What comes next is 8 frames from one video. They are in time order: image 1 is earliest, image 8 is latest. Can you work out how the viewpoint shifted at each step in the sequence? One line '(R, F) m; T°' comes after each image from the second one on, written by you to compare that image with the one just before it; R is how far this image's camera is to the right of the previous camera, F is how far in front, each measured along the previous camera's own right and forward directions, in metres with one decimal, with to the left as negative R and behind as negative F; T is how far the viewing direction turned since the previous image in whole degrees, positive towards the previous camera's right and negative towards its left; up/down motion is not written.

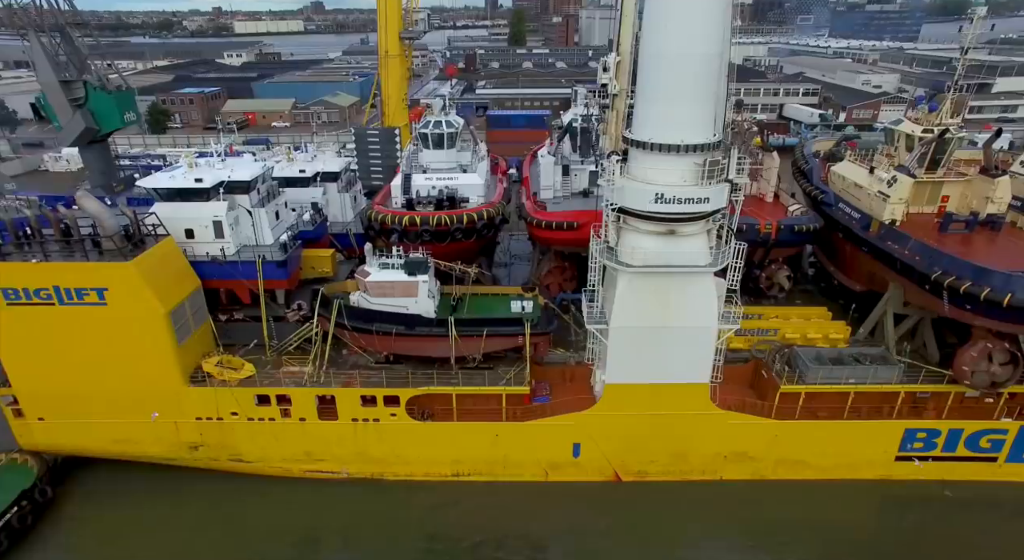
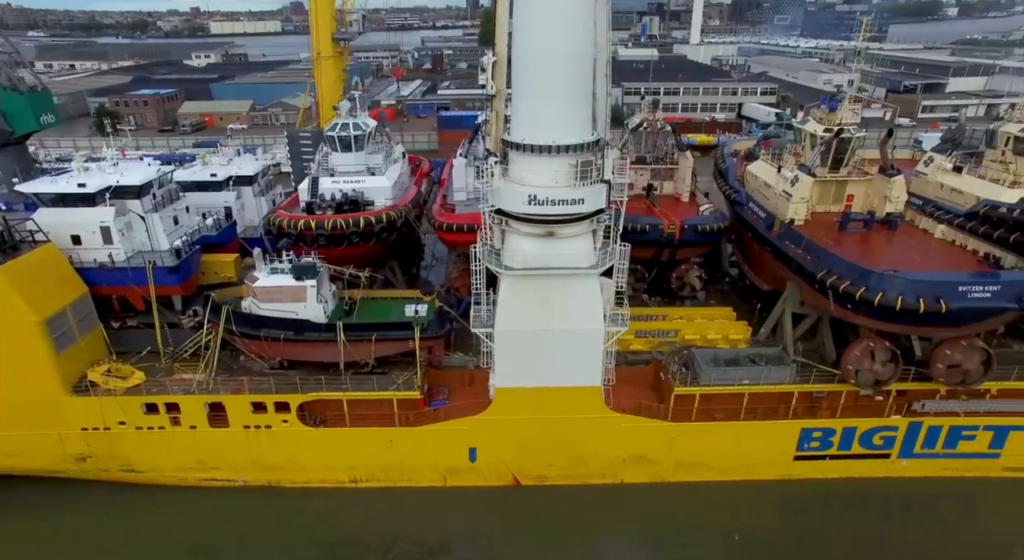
(+1.7, +0.1) m; +1°
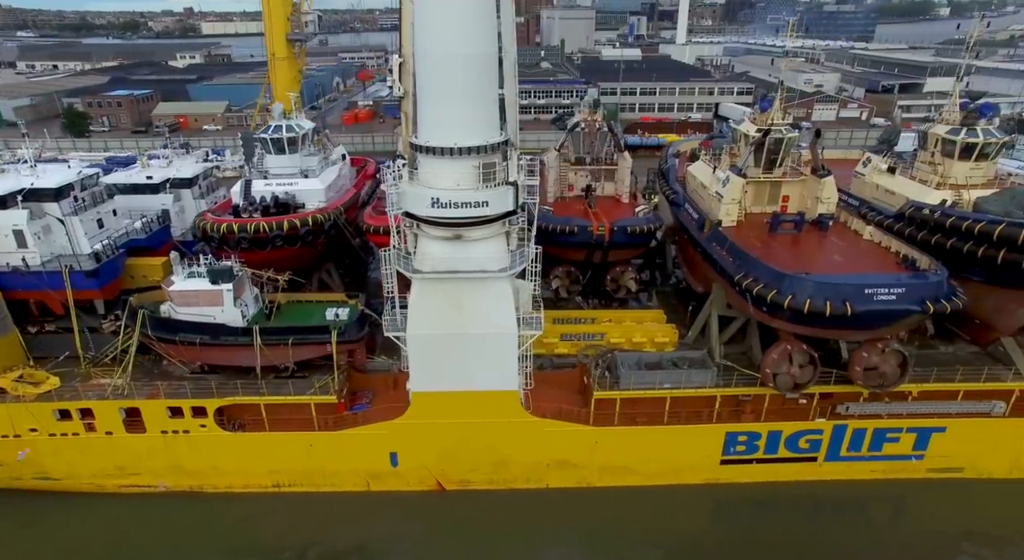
(+1.4, +0.1) m; 0°
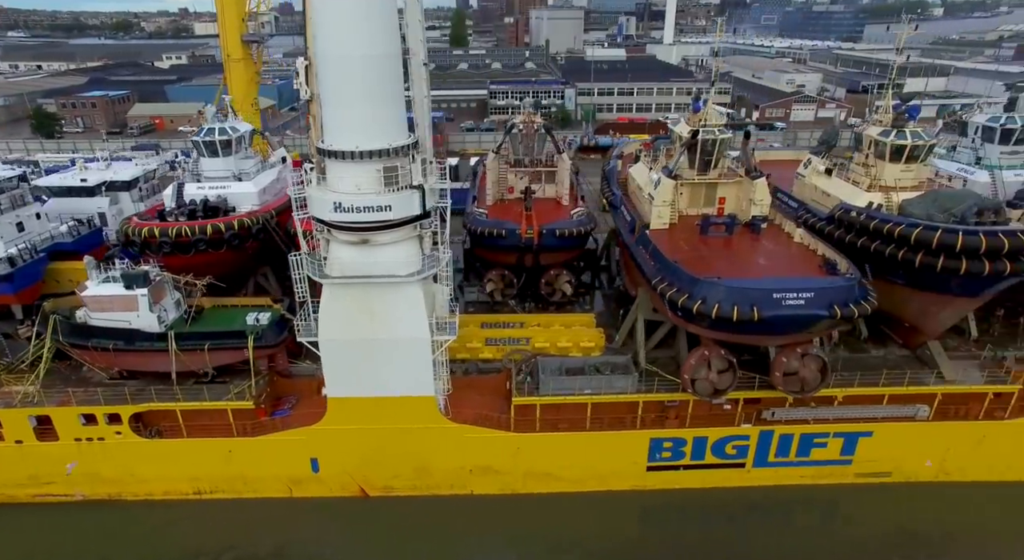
(+1.4, +0.1) m; 0°
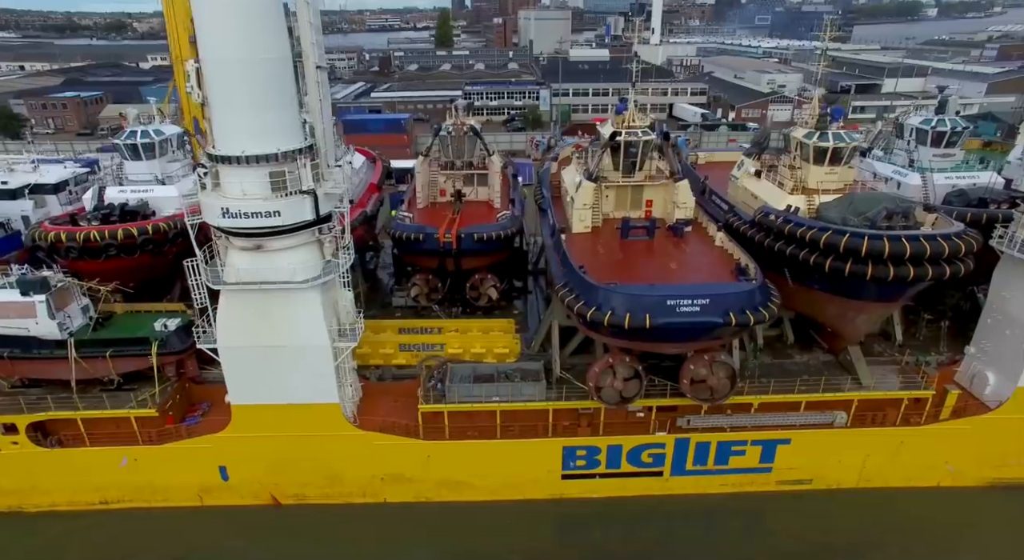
(+1.5, +0.2) m; 0°
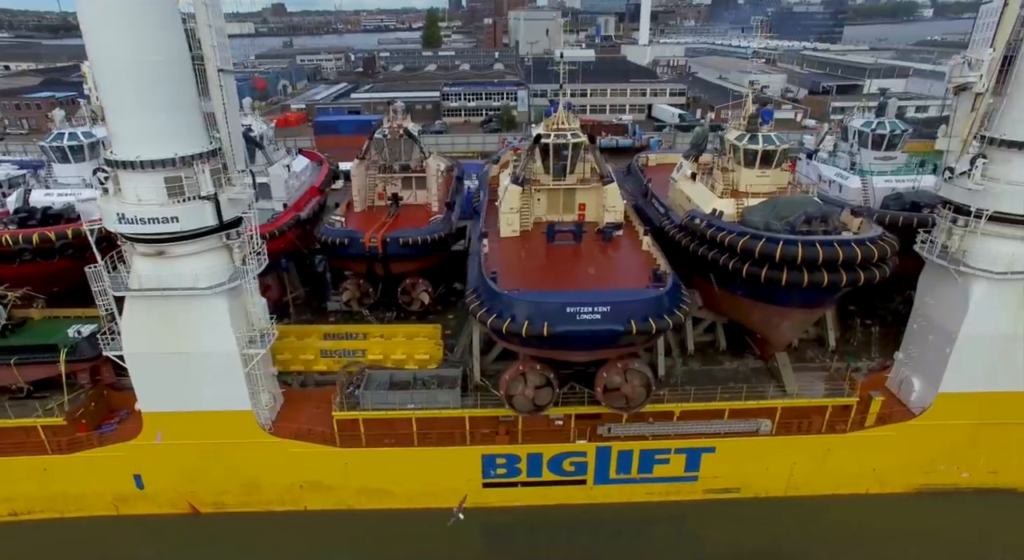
(+1.4, +0.2) m; 0°
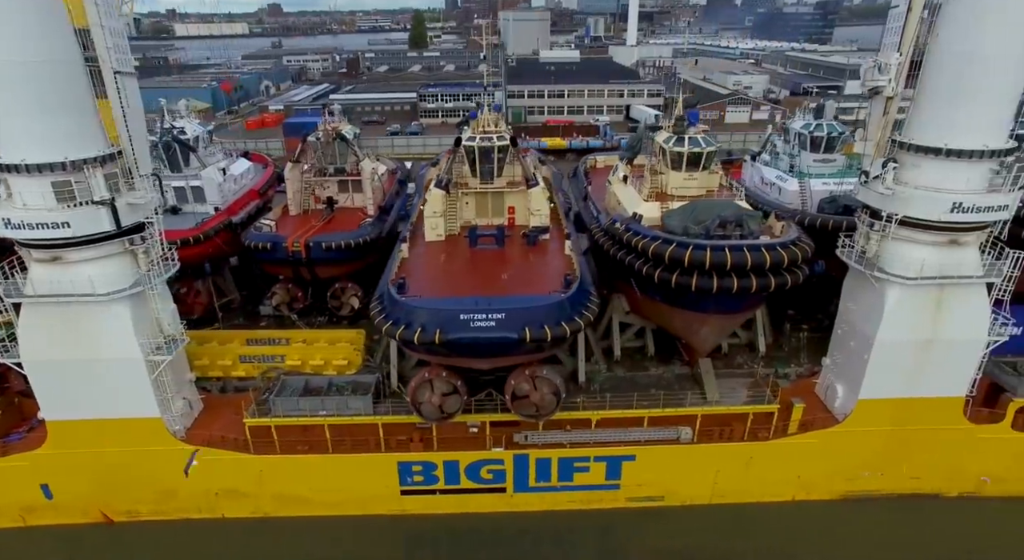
(+1.4, +0.1) m; 0°
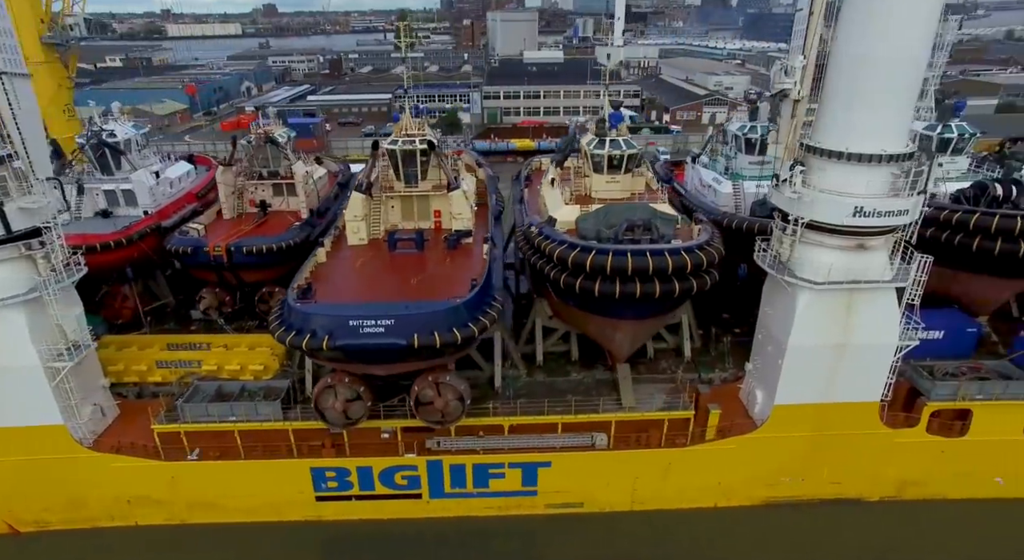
(+1.4, +0.1) m; 0°
